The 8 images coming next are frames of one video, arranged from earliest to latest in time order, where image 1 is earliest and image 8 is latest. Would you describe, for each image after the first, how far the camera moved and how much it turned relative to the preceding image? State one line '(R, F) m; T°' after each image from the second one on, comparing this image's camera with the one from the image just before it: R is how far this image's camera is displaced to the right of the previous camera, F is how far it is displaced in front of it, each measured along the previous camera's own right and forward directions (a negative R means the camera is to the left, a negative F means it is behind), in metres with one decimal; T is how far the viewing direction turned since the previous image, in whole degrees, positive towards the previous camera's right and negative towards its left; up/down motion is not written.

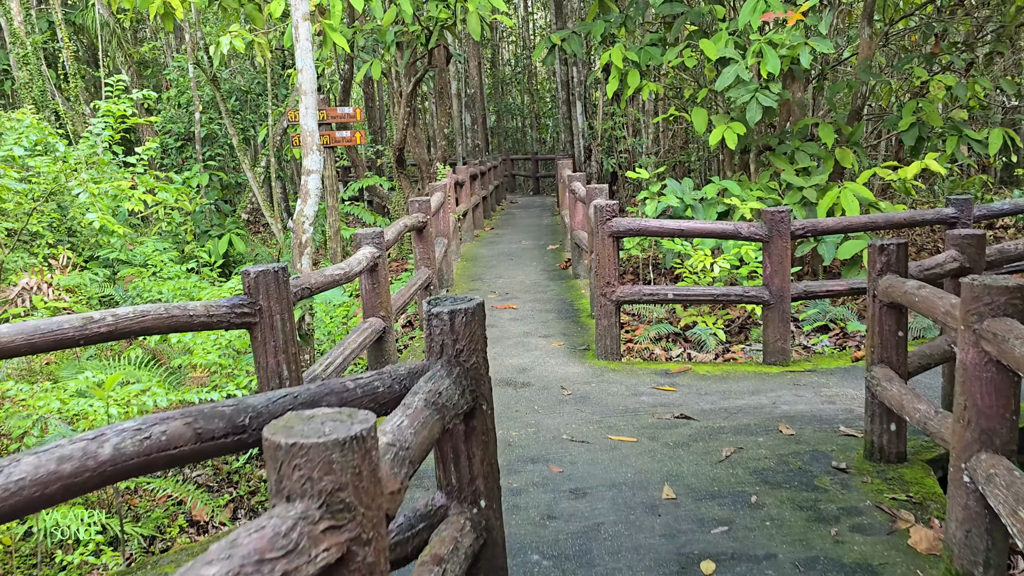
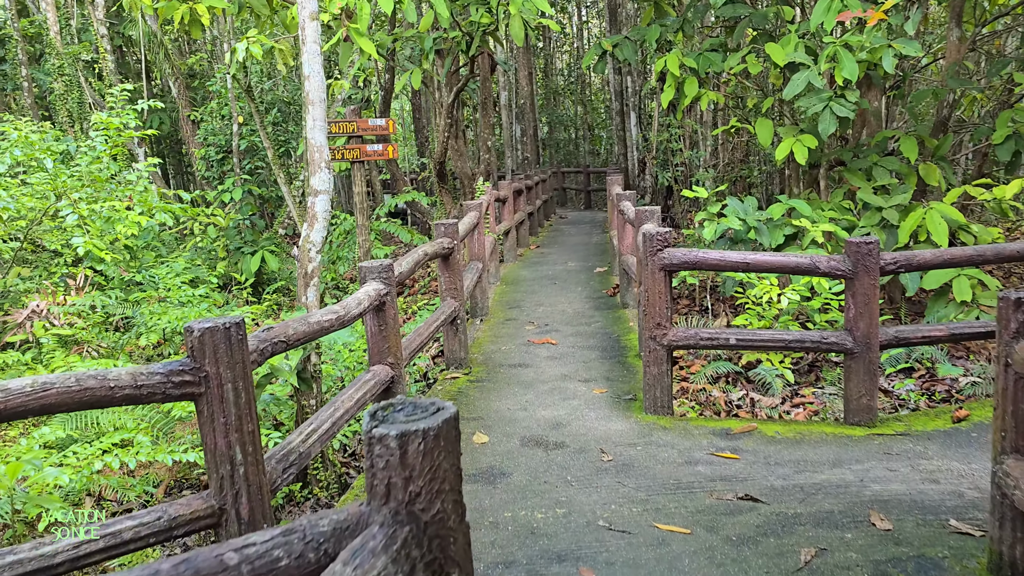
(+0.1, +0.5) m; -4°
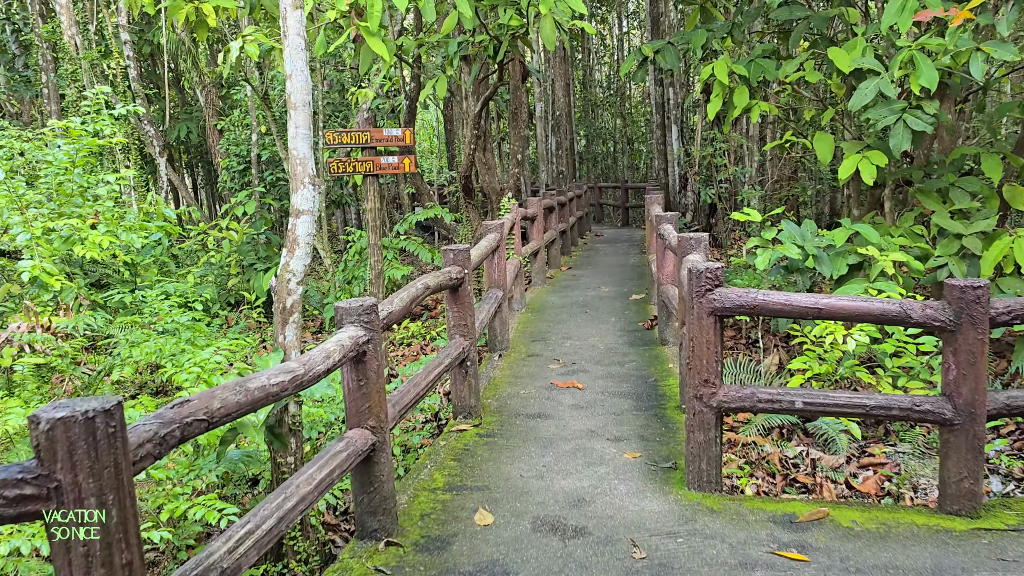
(+0.1, +0.6) m; -2°
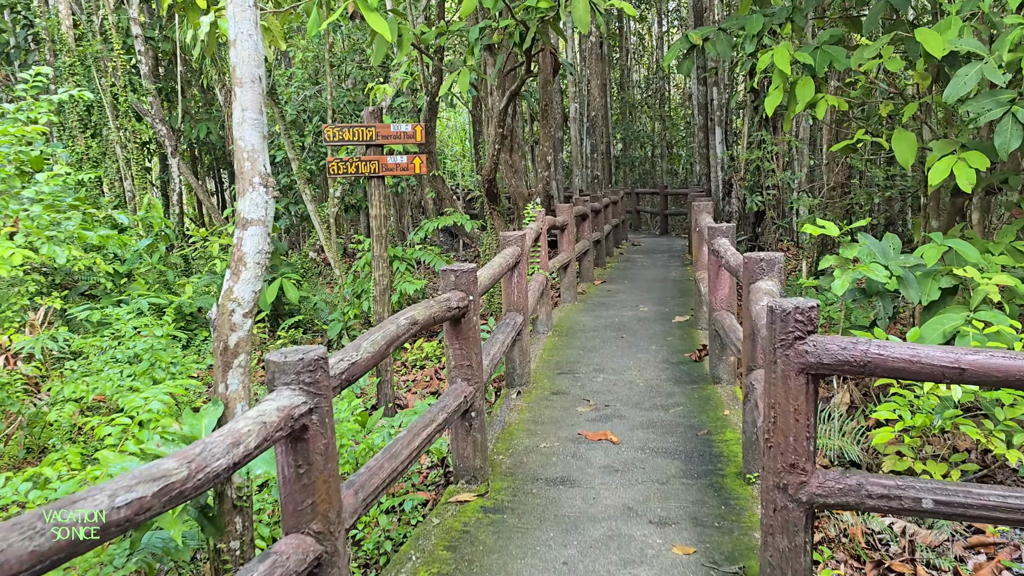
(0.0, +0.7) m; -2°
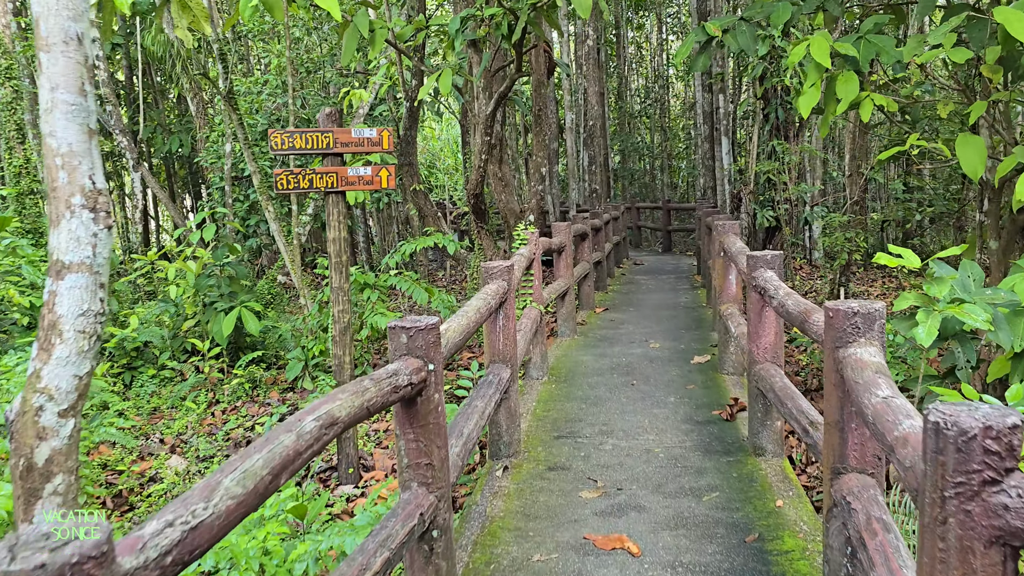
(0.0, +0.8) m; 0°
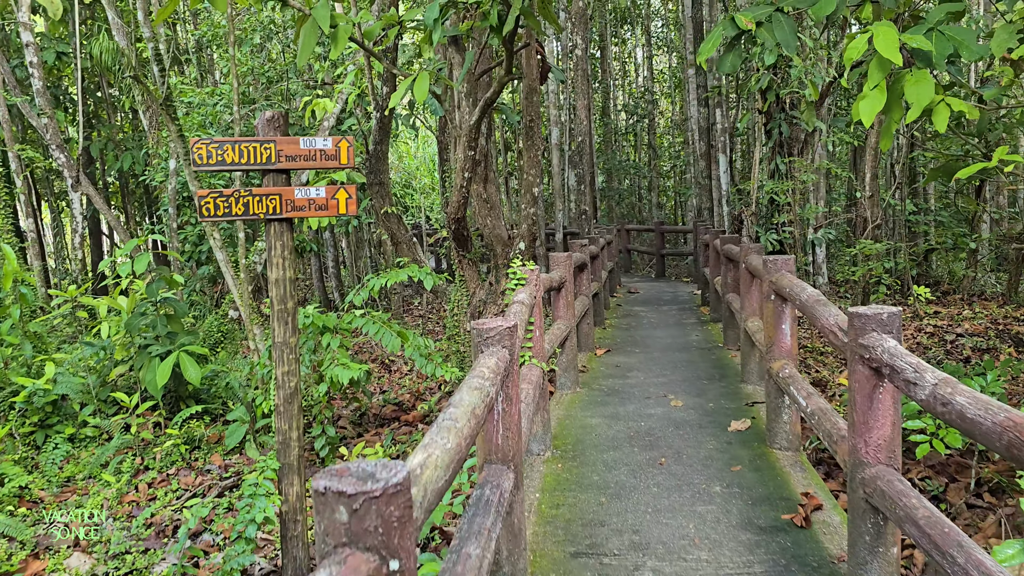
(-0.1, +0.8) m; +2°
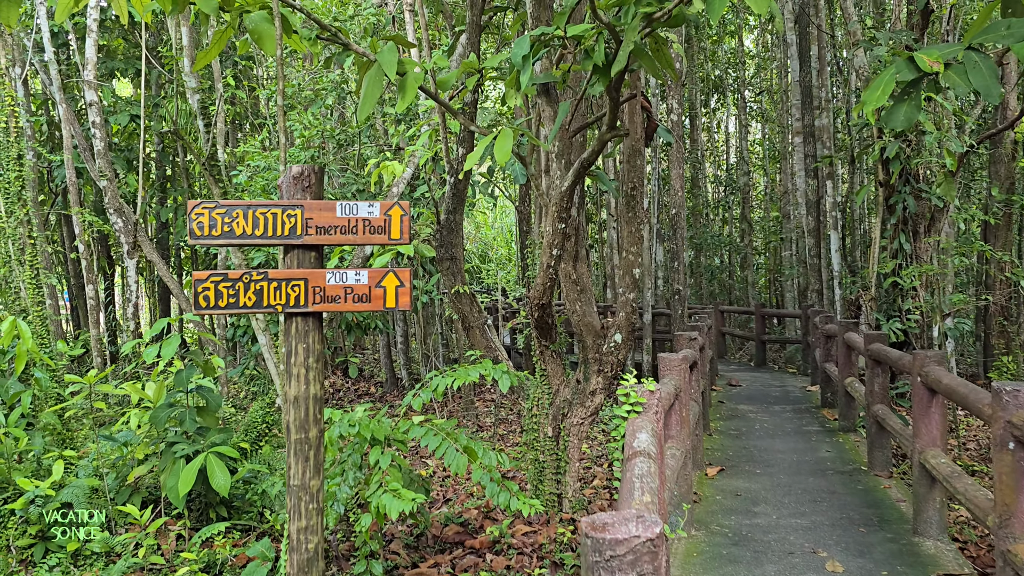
(-0.1, +0.8) m; -5°
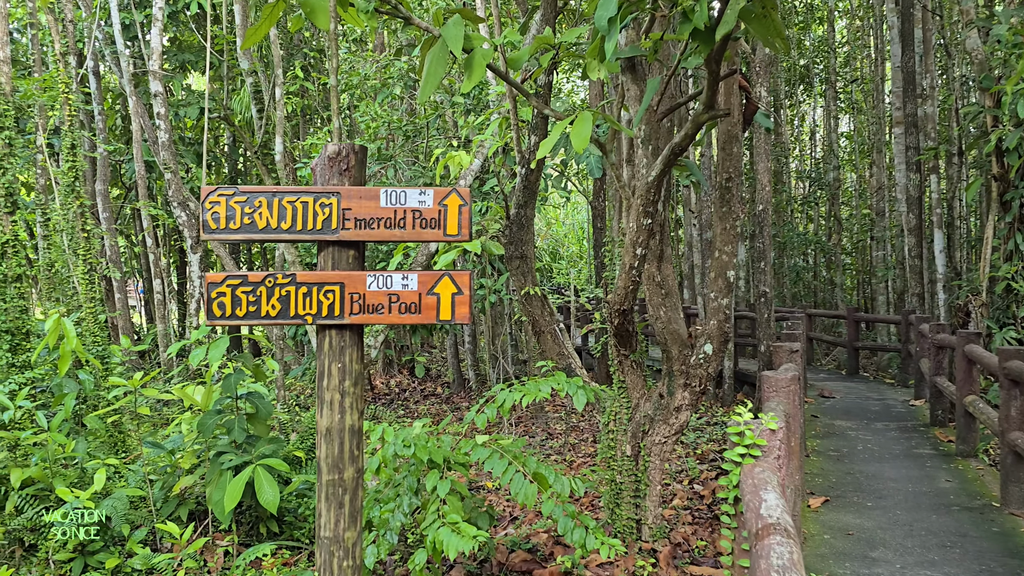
(0.0, +0.4) m; -5°
